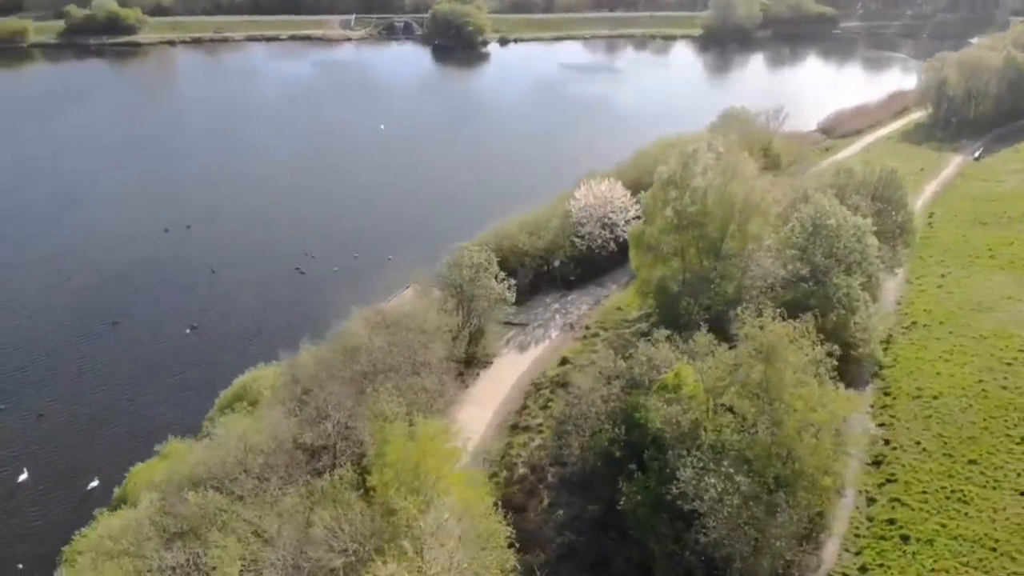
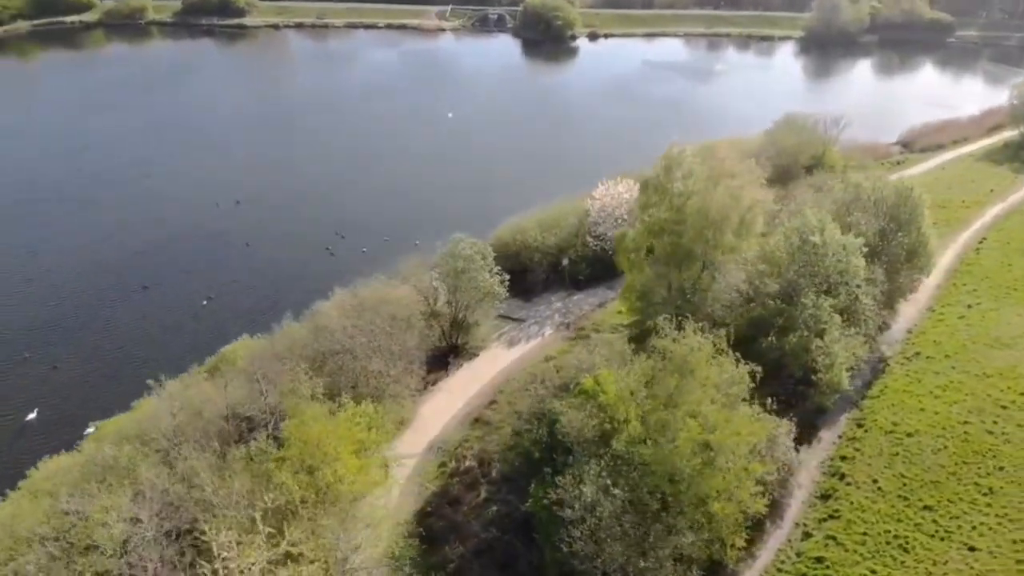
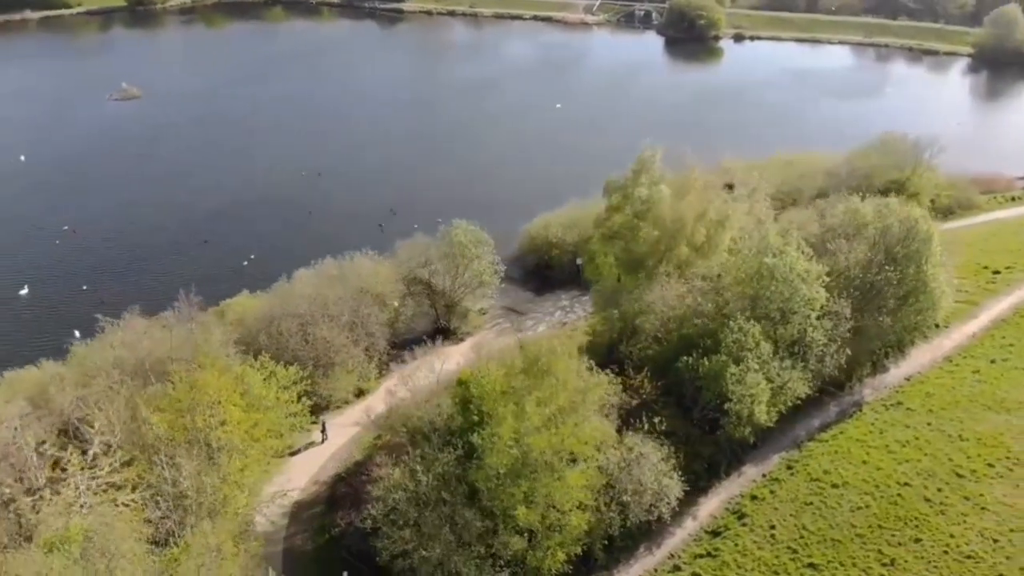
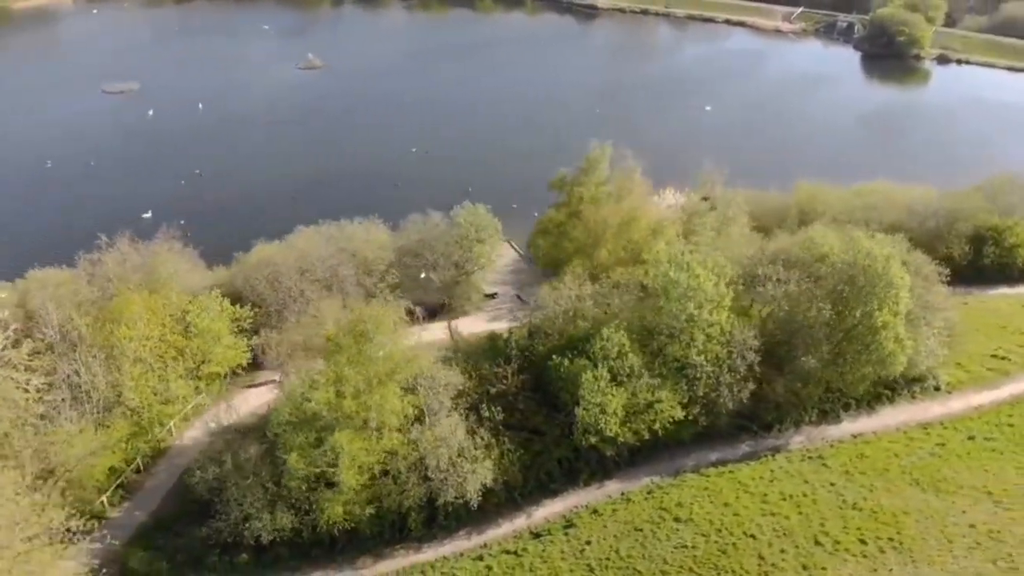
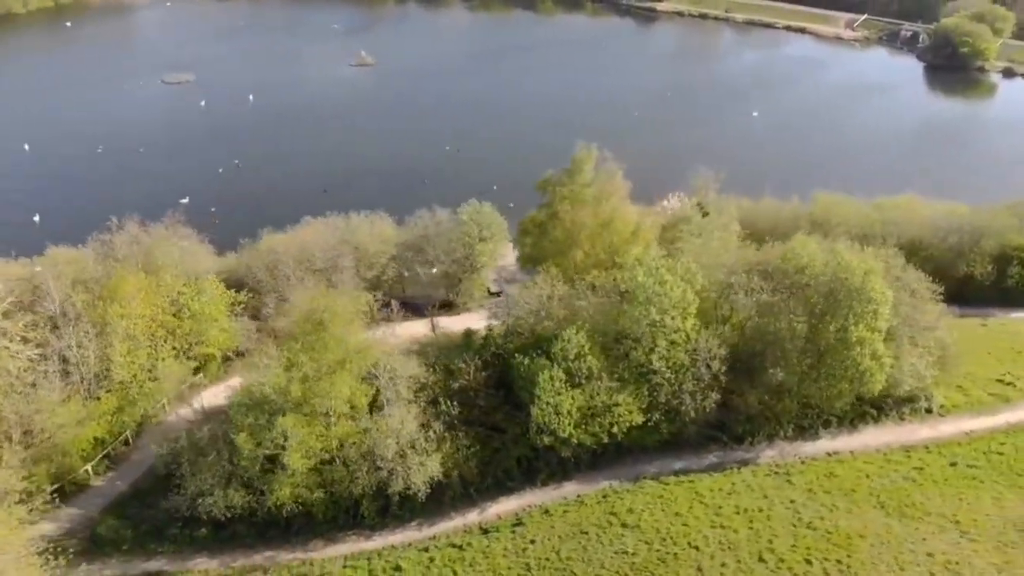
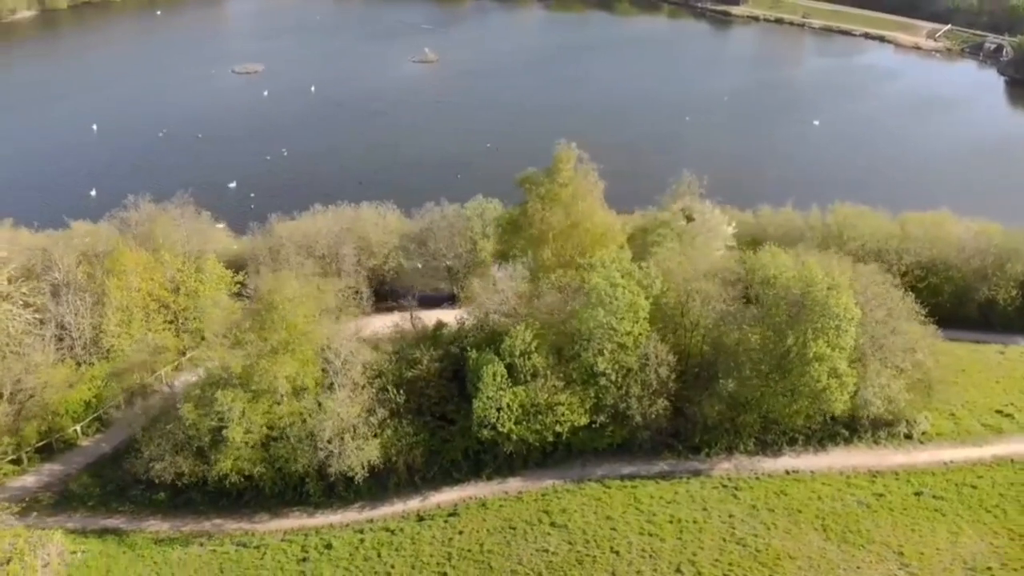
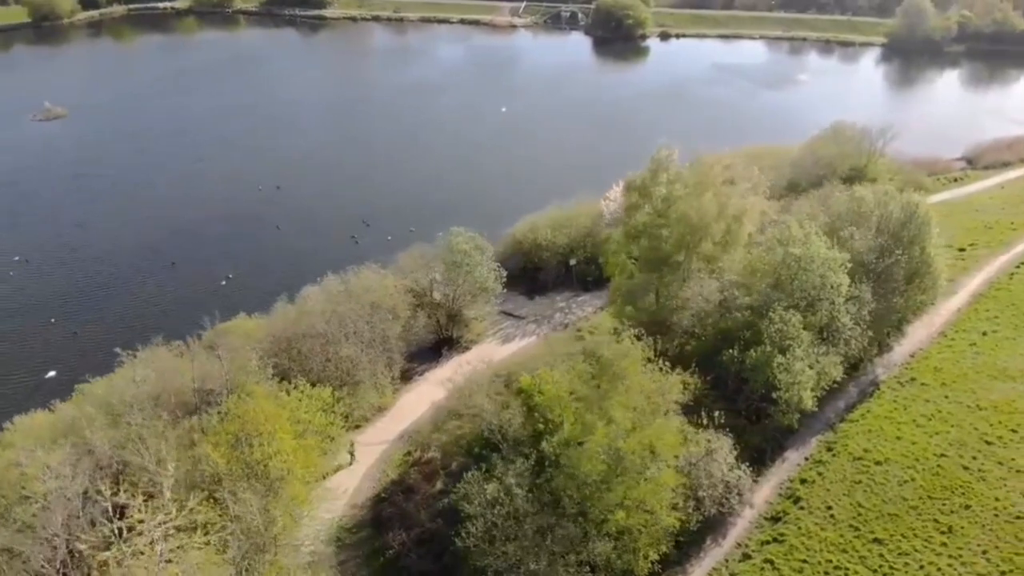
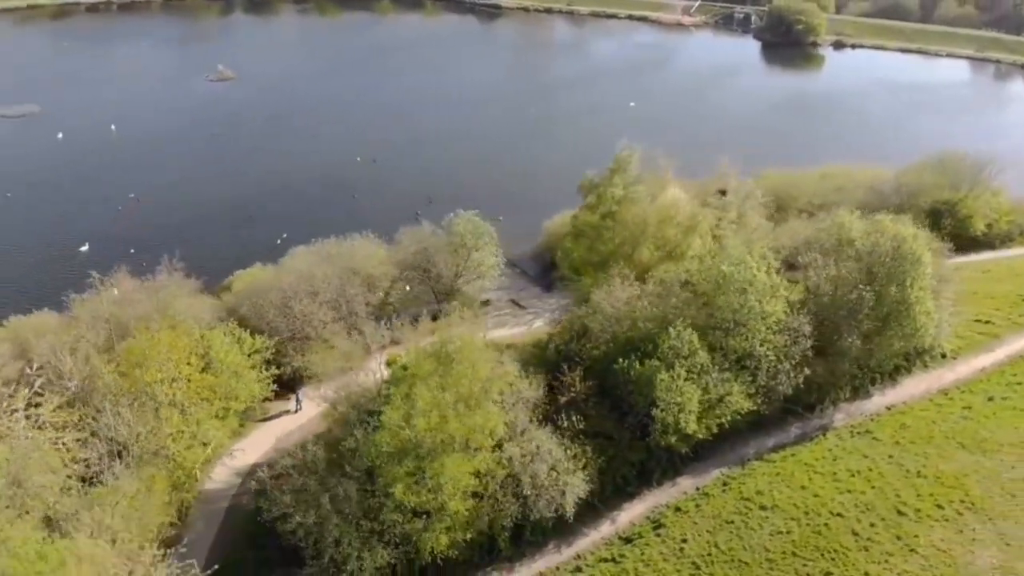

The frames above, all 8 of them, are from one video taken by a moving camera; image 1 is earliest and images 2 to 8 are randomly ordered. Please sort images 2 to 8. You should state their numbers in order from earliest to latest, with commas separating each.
2, 7, 3, 8, 4, 5, 6
